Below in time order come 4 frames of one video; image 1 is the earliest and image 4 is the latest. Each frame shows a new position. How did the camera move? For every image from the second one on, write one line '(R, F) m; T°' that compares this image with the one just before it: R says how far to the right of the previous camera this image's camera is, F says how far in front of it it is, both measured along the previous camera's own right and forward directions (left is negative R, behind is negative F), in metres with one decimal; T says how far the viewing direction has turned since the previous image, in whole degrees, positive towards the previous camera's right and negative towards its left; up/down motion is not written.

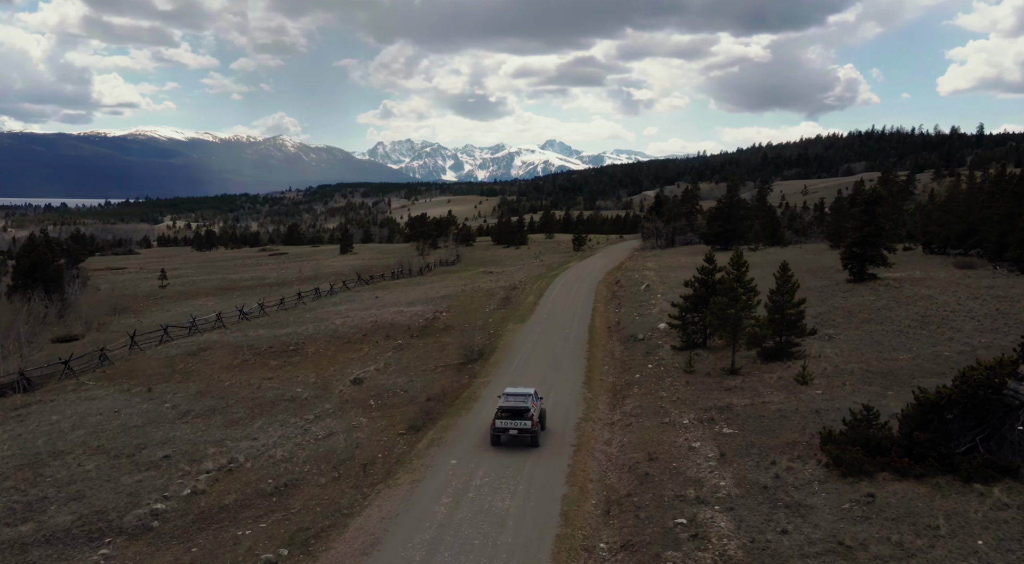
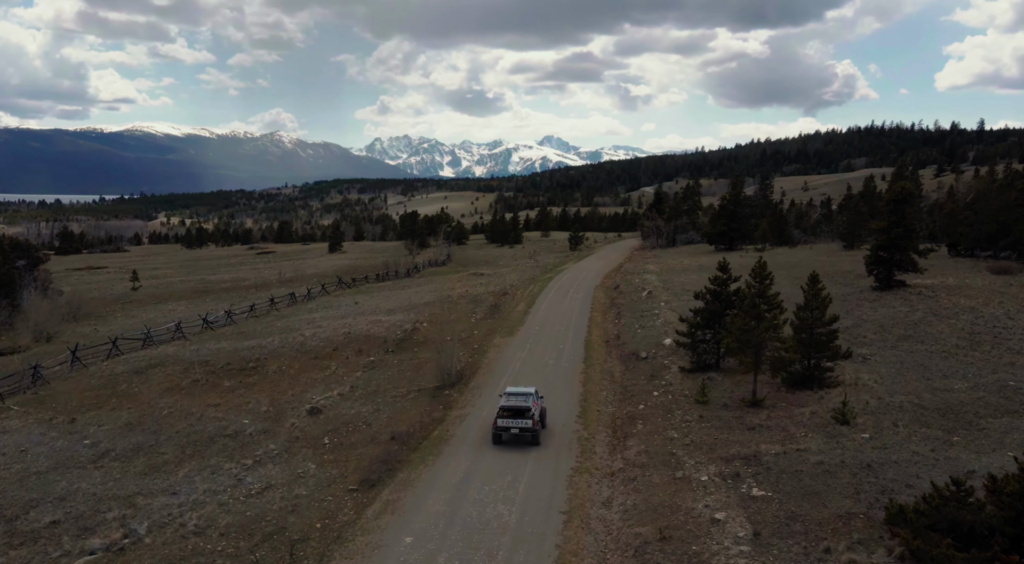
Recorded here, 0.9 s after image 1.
(+0.6, +5.0) m; 0°
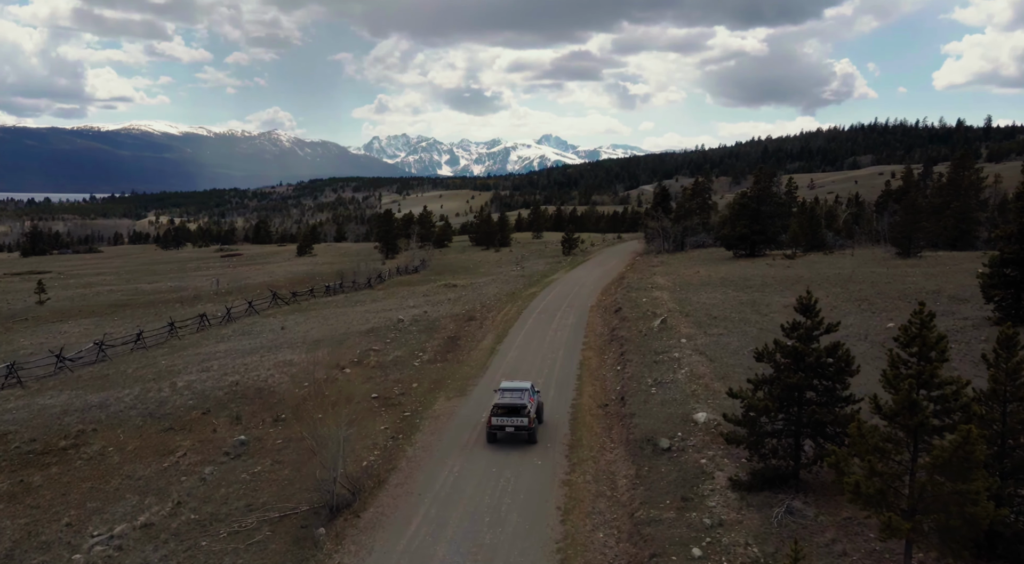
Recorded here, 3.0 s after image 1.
(+1.8, +14.0) m; 0°
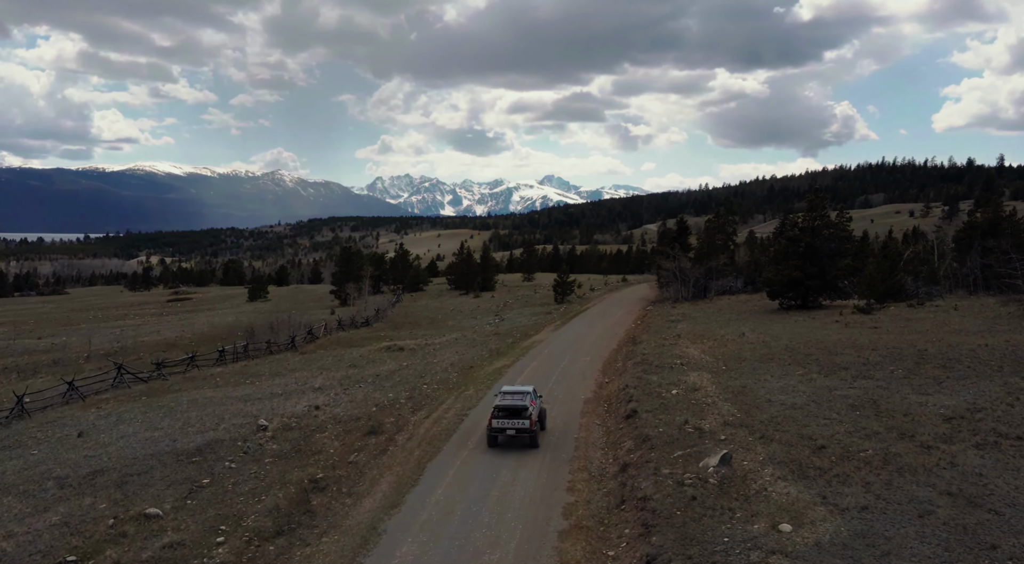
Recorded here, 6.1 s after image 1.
(+2.3, +18.9) m; 0°
